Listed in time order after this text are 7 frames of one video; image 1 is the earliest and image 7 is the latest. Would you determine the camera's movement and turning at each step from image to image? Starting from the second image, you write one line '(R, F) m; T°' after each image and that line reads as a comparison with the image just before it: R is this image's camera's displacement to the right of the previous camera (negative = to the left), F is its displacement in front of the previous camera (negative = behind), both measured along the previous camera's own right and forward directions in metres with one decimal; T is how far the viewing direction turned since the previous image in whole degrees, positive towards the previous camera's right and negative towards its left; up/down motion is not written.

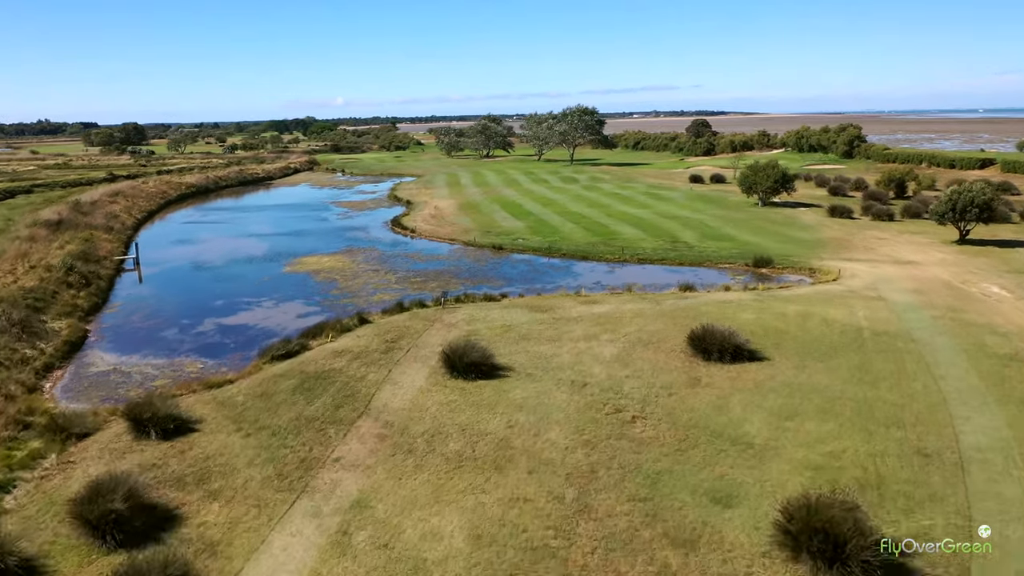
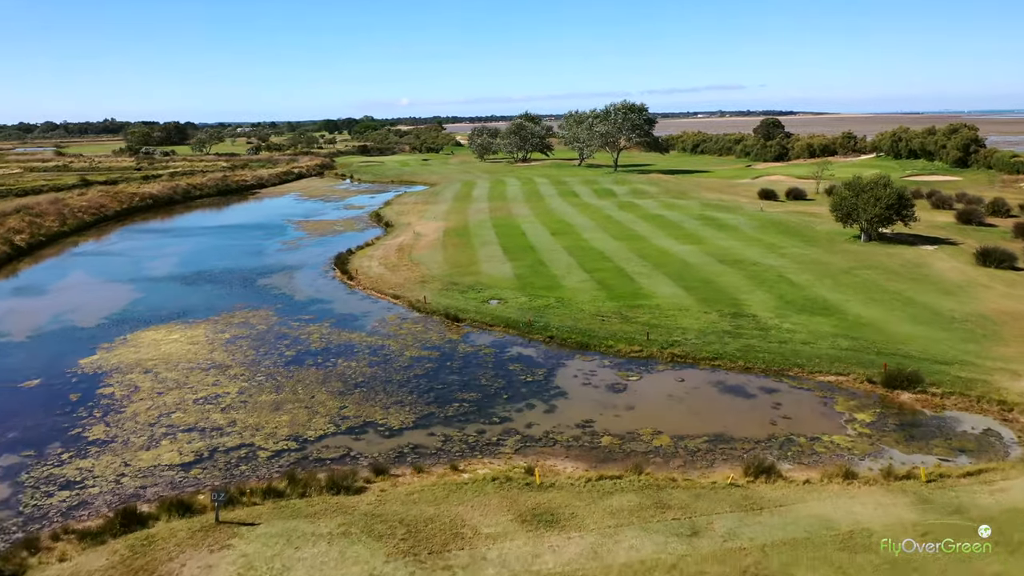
(+2.8, +13.8) m; -4°
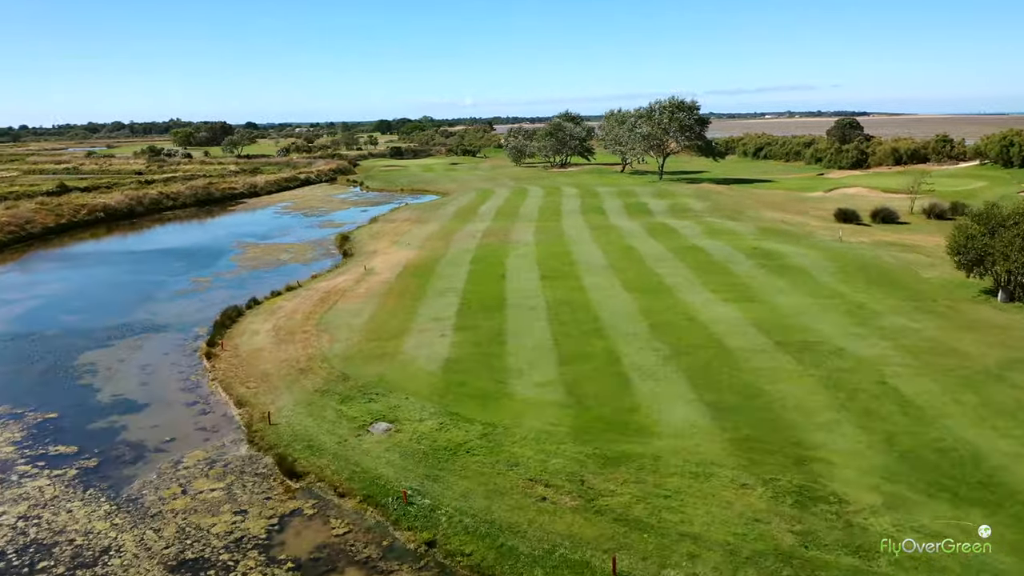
(+2.9, +10.7) m; -4°
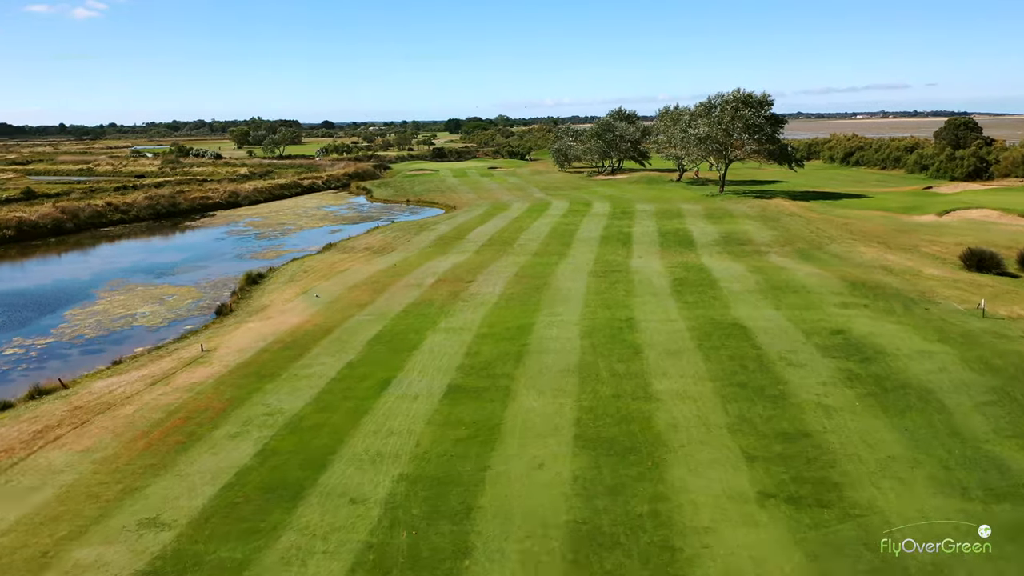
(+3.7, +12.0) m; -5°
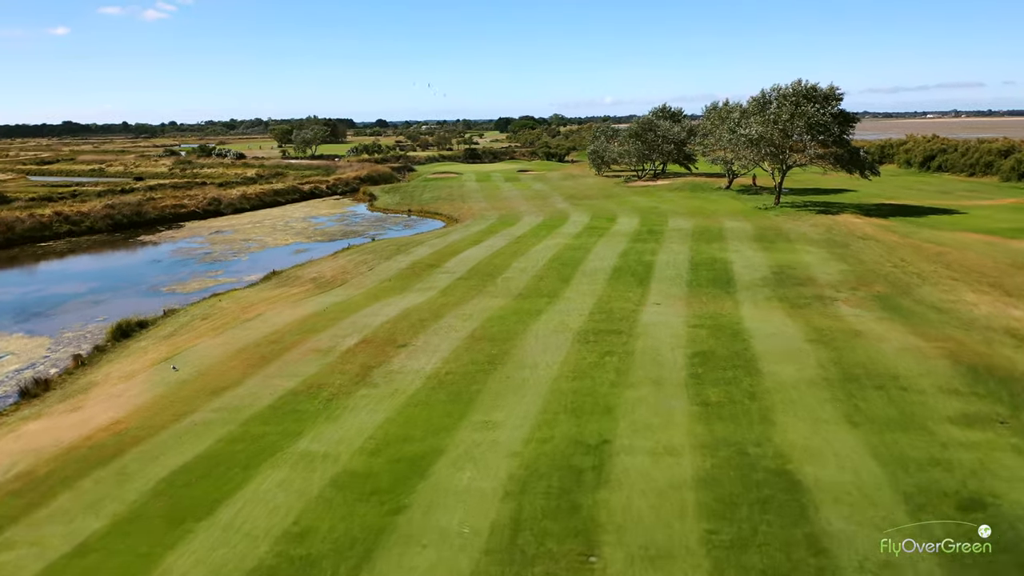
(+2.4, +8.1) m; -4°
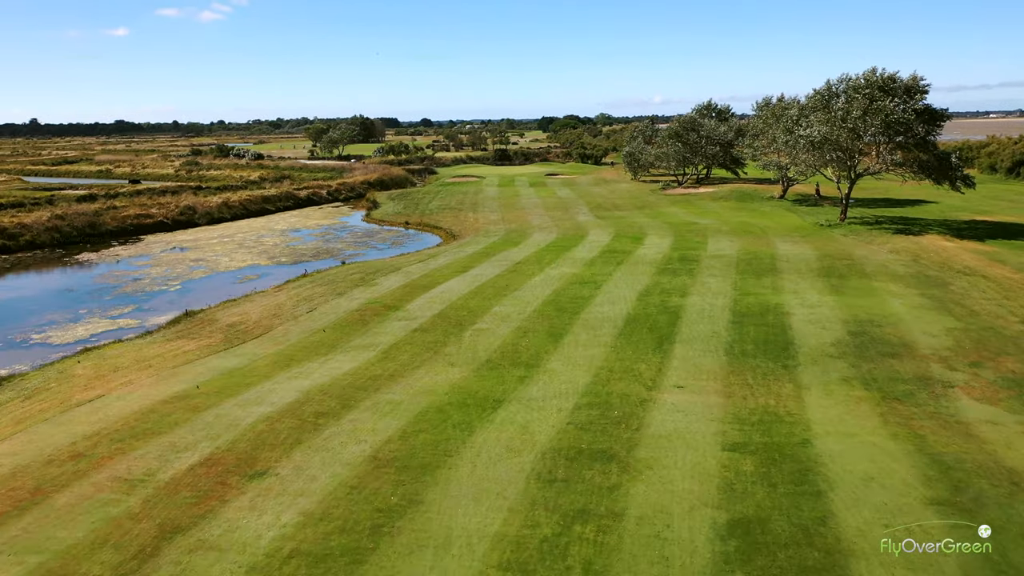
(+1.8, +7.3) m; -3°
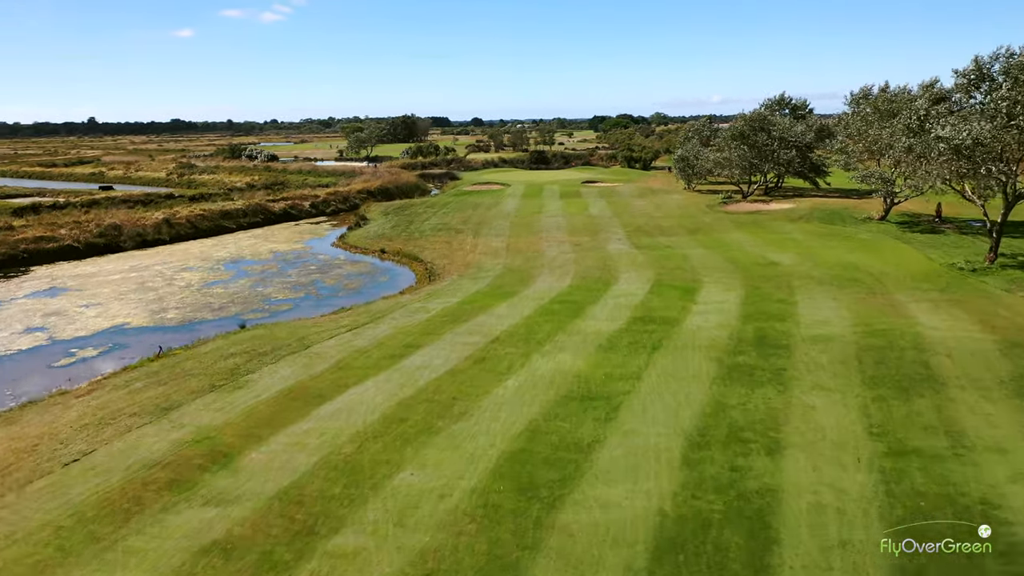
(+1.8, +11.0) m; -4°
